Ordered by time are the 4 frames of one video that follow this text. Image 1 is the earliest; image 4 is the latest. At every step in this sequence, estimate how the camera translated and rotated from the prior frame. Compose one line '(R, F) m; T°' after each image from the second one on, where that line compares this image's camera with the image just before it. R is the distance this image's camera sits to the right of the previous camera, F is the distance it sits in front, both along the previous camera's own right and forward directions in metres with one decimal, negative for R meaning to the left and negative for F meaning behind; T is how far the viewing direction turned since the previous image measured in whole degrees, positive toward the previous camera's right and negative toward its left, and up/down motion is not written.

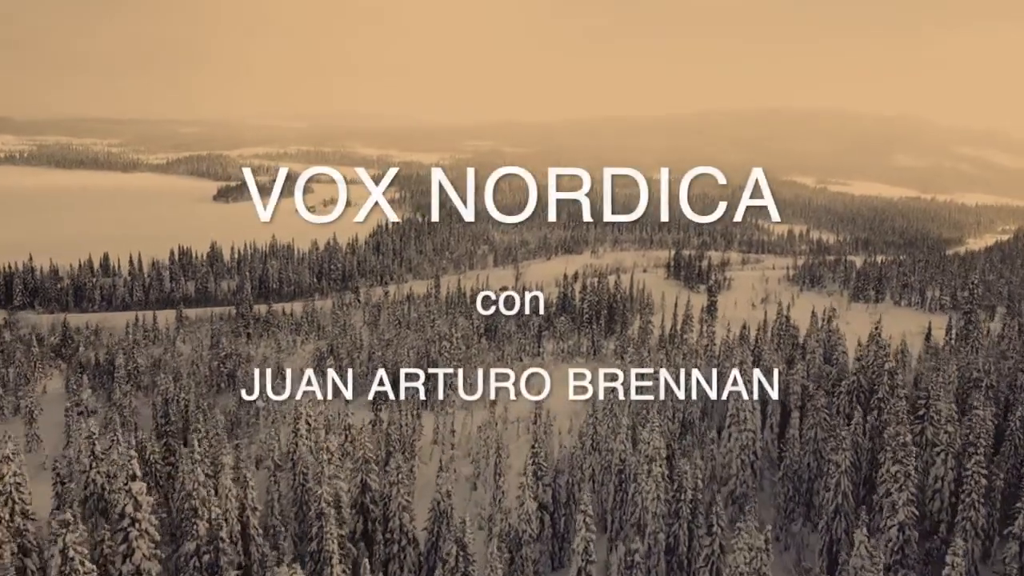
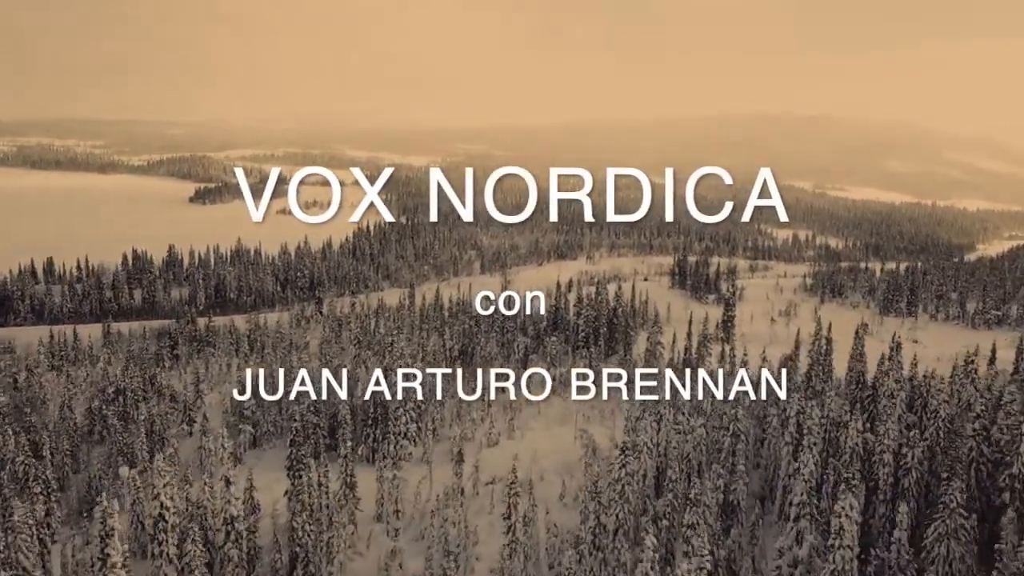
(+0.5, +5.8) m; +1°
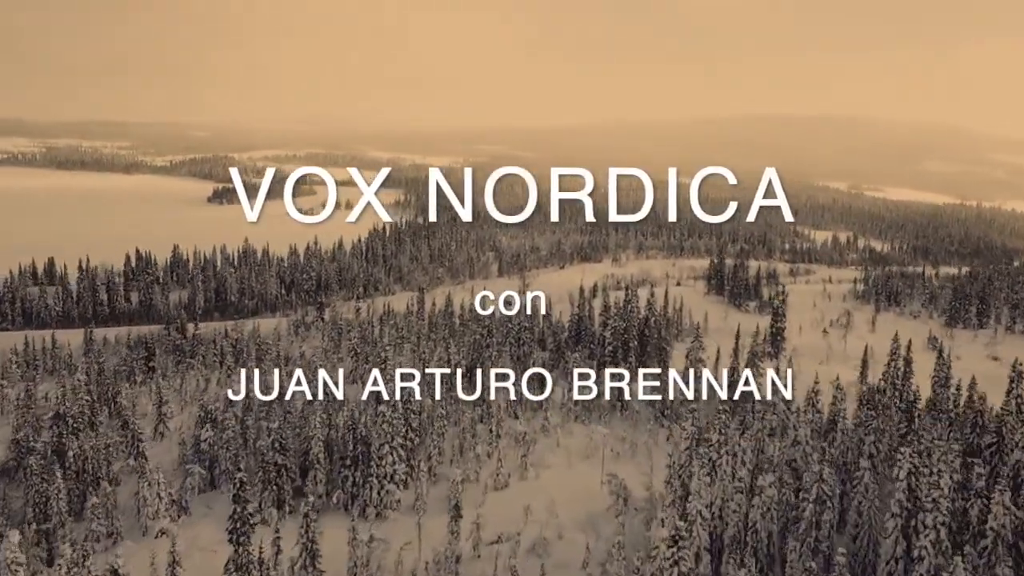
(+0.3, +3.8) m; -2°
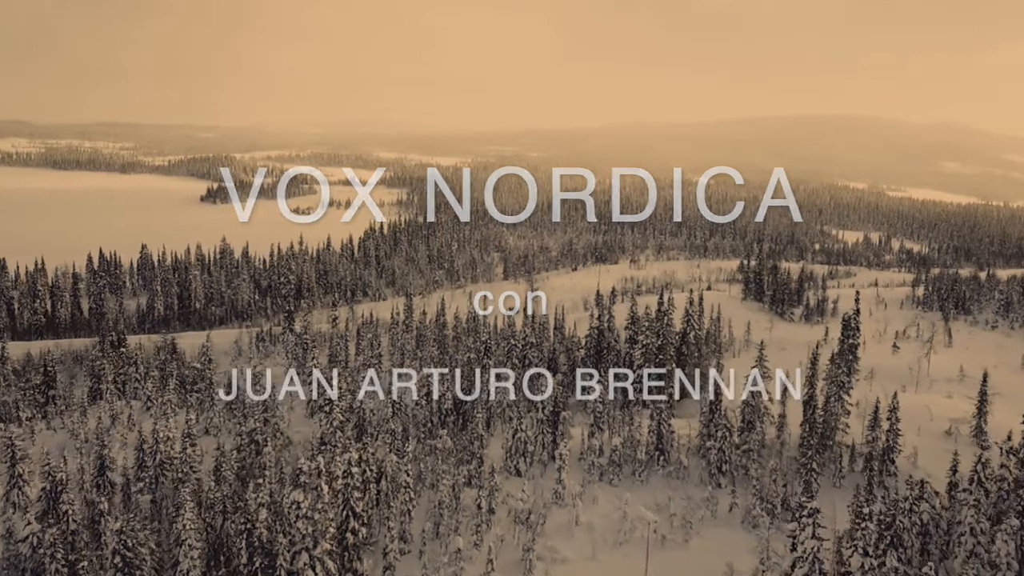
(+0.2, +6.0) m; -1°
